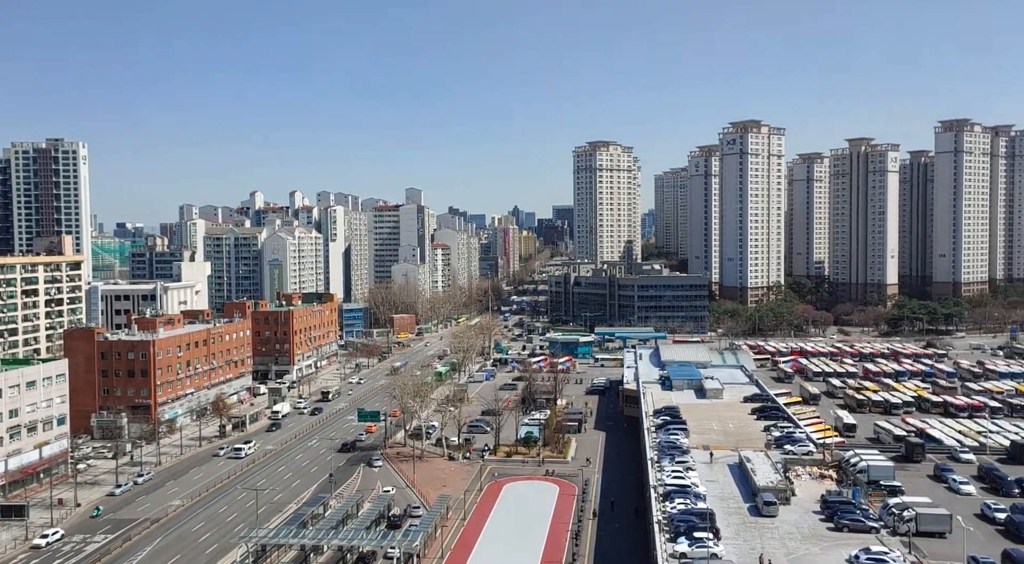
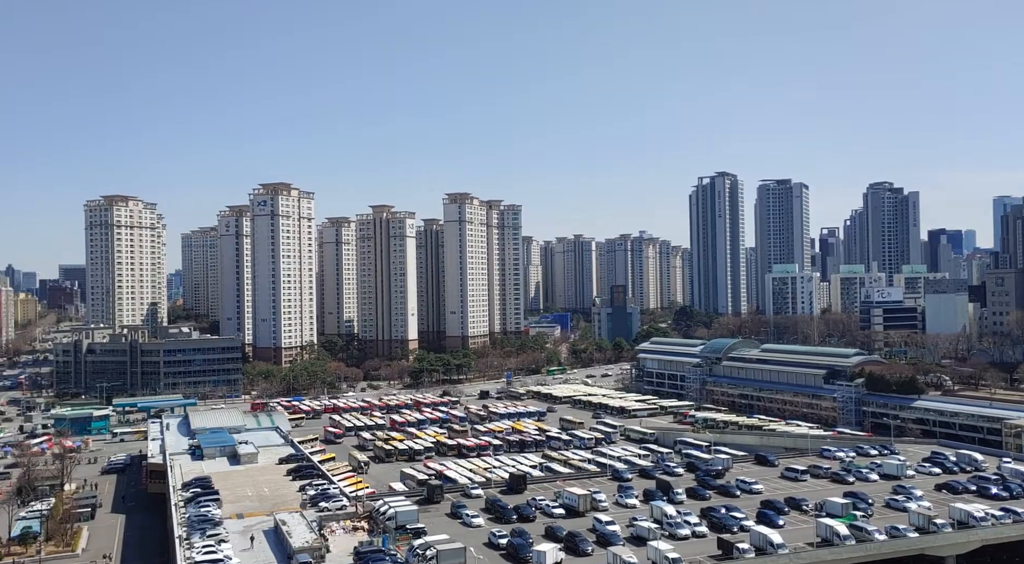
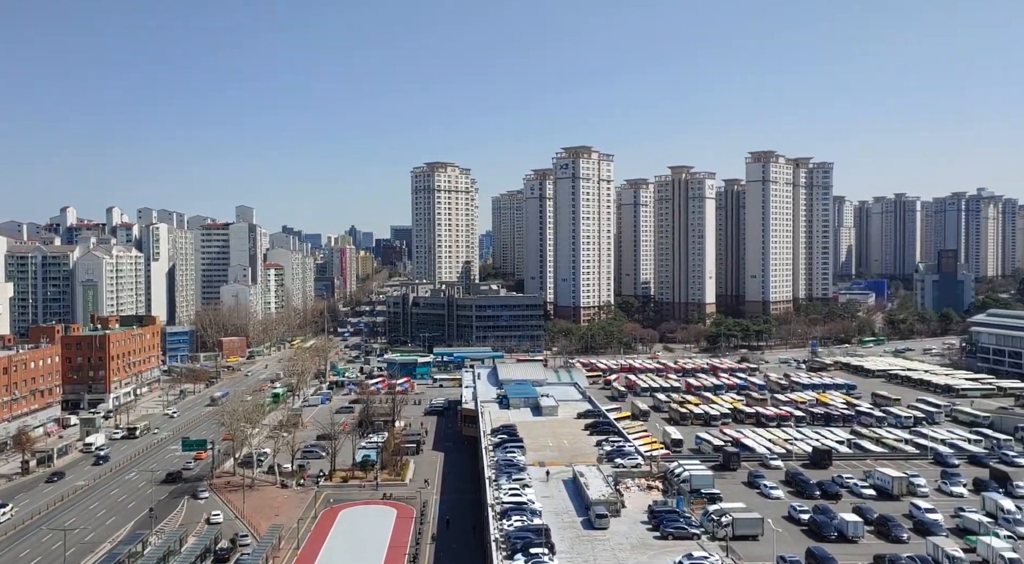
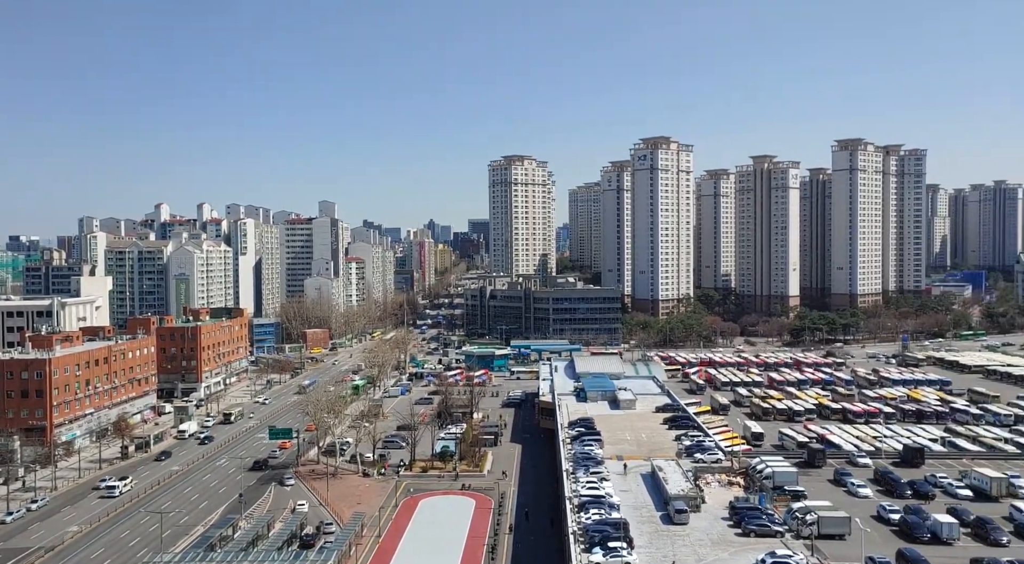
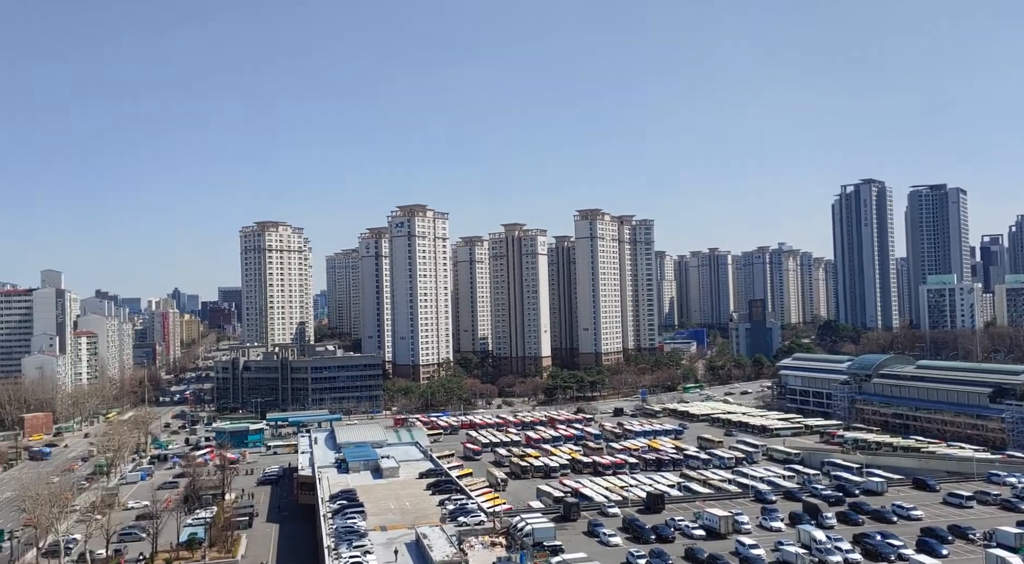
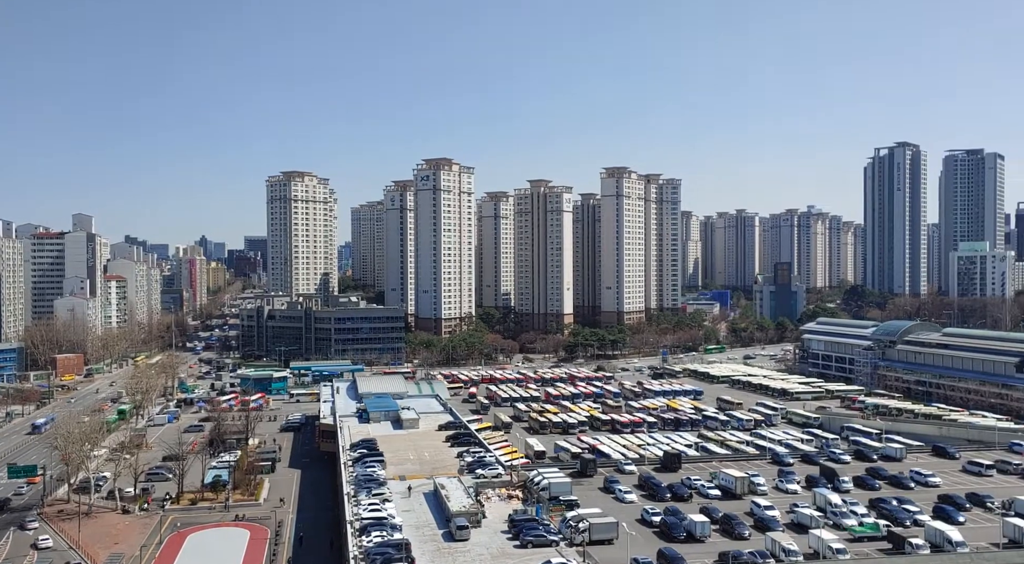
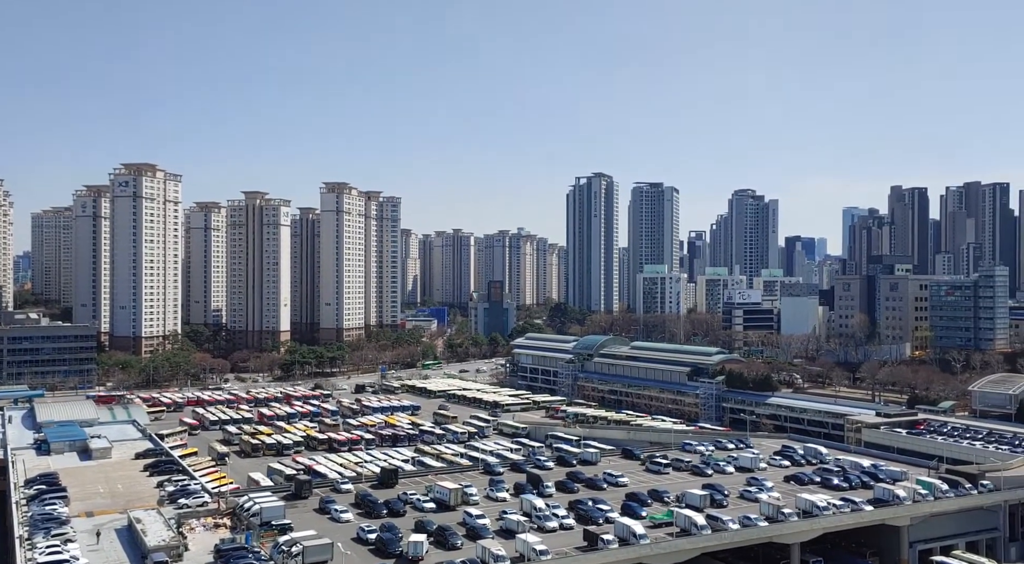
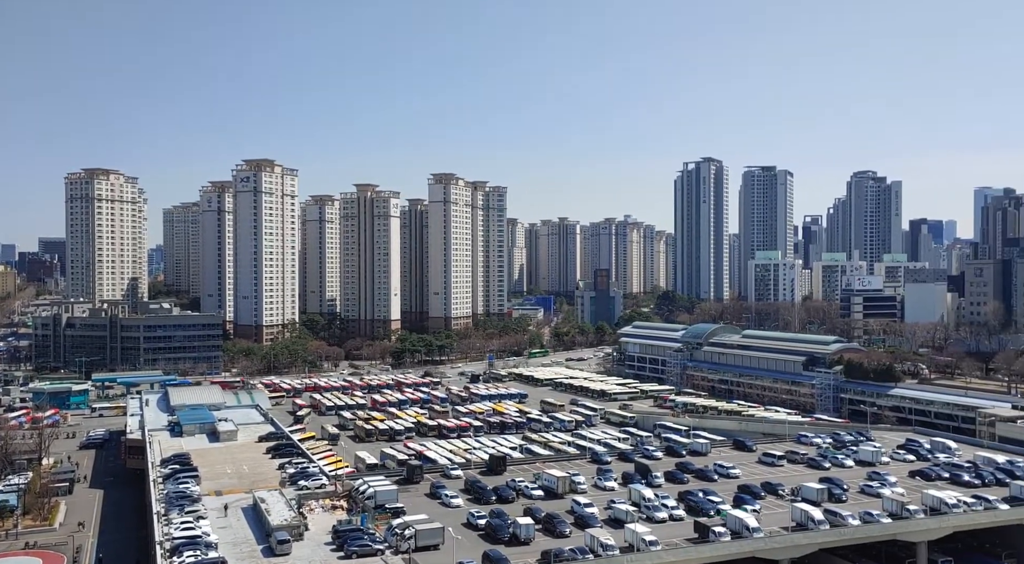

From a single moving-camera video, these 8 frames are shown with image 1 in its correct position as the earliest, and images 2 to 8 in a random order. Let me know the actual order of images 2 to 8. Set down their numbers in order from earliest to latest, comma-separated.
4, 3, 6, 8, 7, 2, 5
